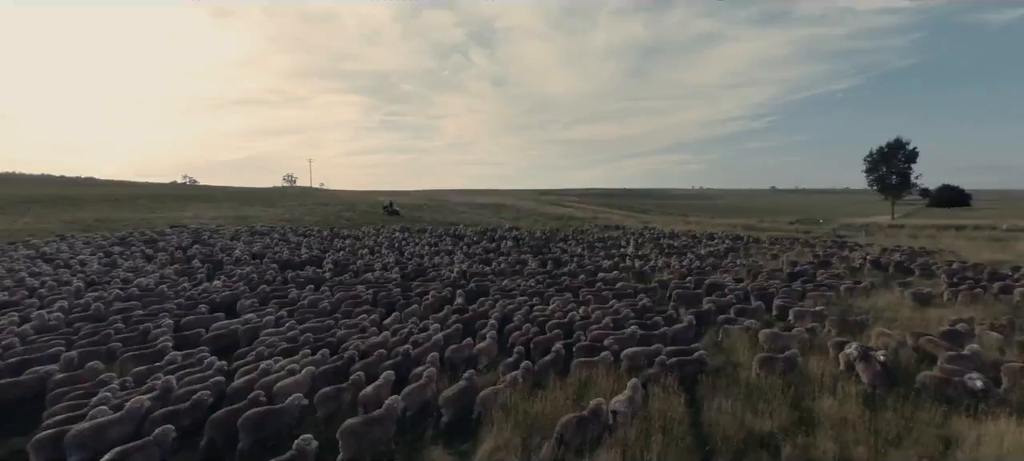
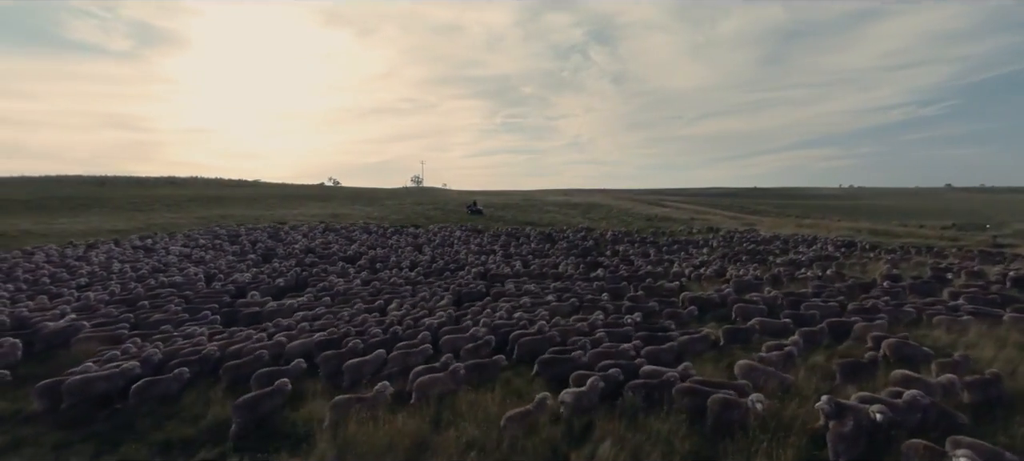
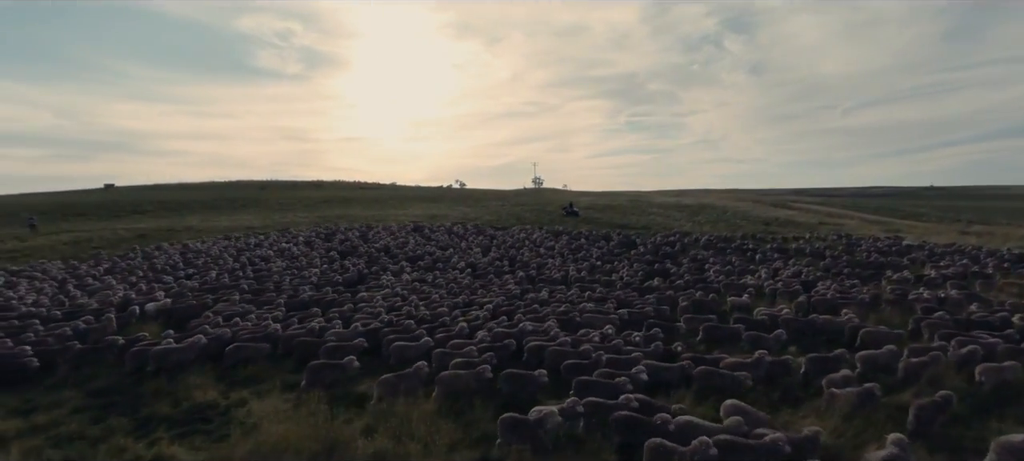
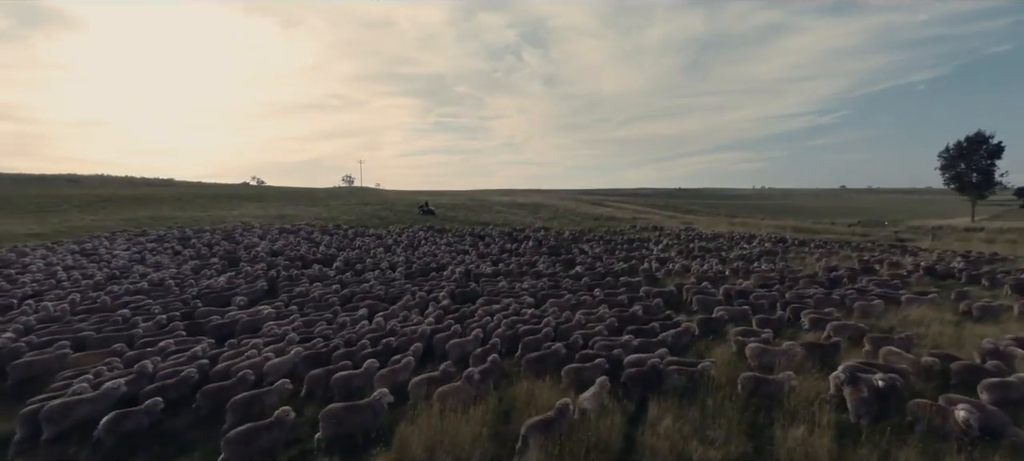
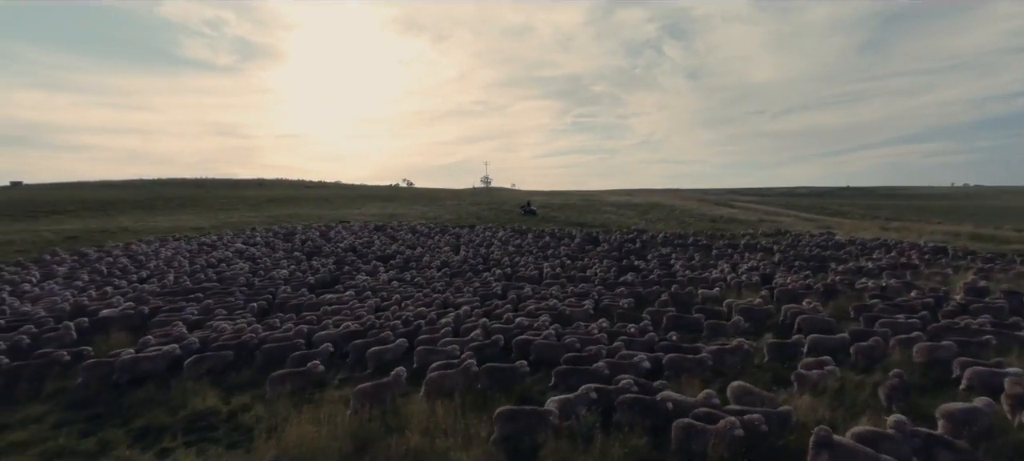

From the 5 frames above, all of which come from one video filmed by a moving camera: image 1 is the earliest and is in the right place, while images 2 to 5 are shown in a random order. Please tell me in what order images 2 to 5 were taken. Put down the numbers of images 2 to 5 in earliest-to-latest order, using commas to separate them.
4, 2, 5, 3
